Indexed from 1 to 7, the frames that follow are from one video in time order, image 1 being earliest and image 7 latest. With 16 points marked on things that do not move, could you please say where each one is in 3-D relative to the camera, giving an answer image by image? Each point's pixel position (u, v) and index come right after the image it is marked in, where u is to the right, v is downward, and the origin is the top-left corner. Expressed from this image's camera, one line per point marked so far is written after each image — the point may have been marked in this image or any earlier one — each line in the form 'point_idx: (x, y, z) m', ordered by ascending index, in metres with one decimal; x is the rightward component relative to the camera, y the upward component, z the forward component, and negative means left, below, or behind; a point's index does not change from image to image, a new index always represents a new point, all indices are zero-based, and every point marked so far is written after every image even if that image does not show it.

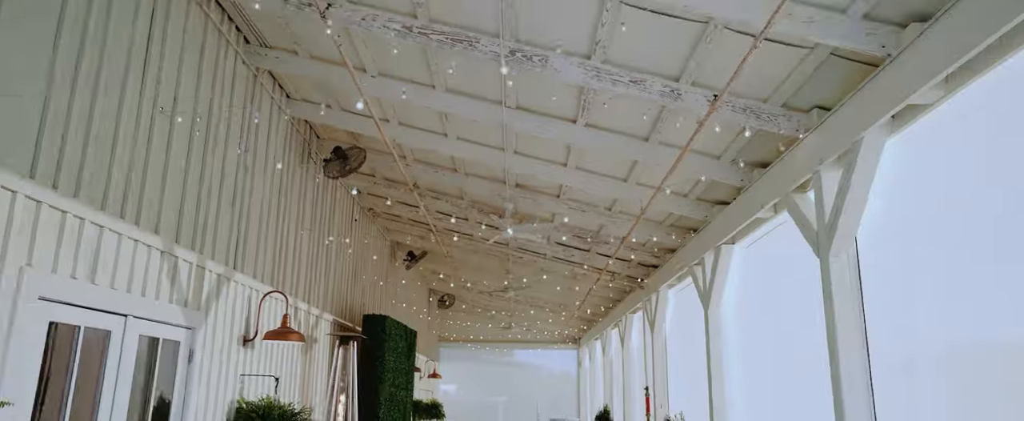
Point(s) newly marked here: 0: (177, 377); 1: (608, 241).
0: (-2.3, -1.1, +4.7) m
1: (+1.2, -0.4, +8.6) m
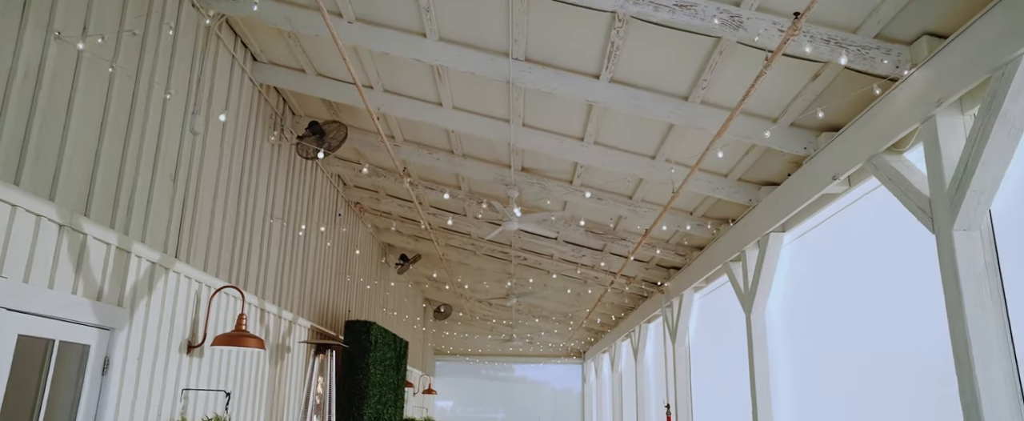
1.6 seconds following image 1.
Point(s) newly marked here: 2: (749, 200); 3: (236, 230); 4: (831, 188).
0: (-2.2, -0.9, +3.6) m
1: (+1.2, -0.3, +7.5) m
2: (+1.9, +0.1, +5.6) m
3: (-2.2, -0.2, +5.5) m
4: (+2.0, +0.1, +4.3) m
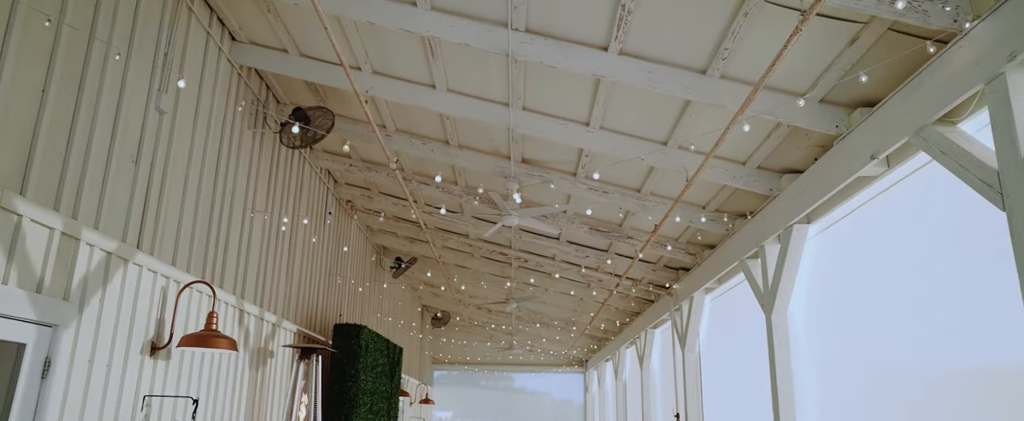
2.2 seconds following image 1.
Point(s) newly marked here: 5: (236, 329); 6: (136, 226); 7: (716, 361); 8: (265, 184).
0: (-2.2, -0.8, +3.2) m
1: (+1.2, -0.2, +7.1) m
2: (+1.9, +0.2, +5.1) m
3: (-2.2, -0.1, +5.1) m
4: (+1.9, +0.2, +3.8) m
5: (-2.2, -0.9, +5.6) m
6: (-2.2, -0.1, +4.1) m
7: (+2.2, -1.6, +7.4) m
8: (-2.1, +0.2, +6.1) m
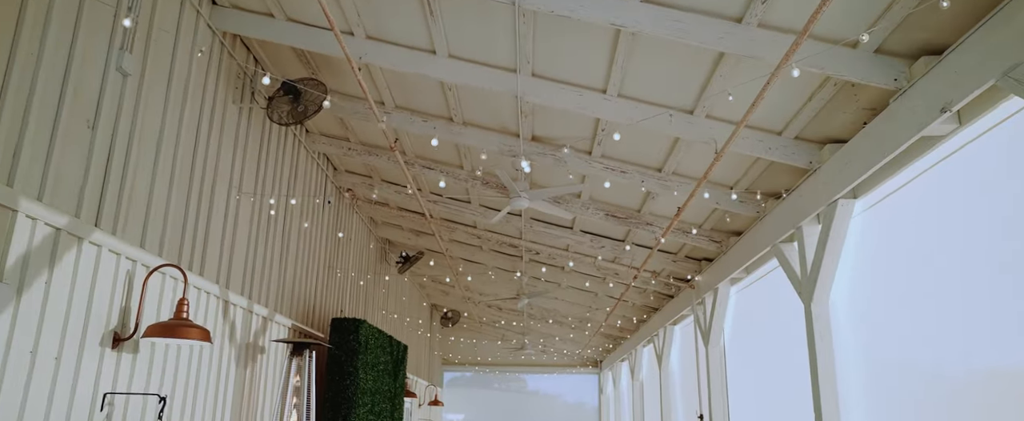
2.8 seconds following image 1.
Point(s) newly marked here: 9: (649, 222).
0: (-2.2, -0.7, +2.7) m
1: (+1.3, -0.1, +6.5) m
2: (+1.9, +0.3, +4.6) m
3: (-2.1, 0.0, +4.6) m
4: (+2.0, +0.4, +3.3) m
5: (-2.1, -0.8, +5.1) m
6: (-2.1, +0.1, +3.6) m
7: (+2.3, -1.4, +6.9) m
8: (-2.1, +0.4, +5.6) m
9: (+1.3, -0.1, +6.5) m
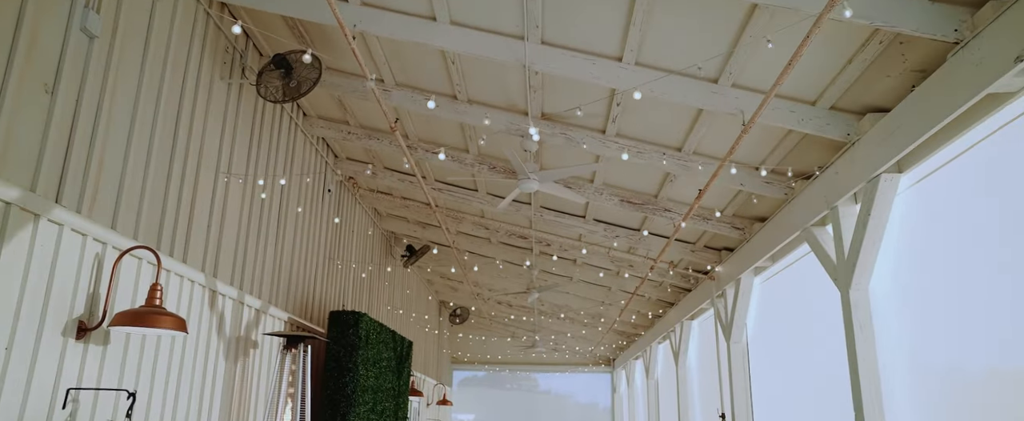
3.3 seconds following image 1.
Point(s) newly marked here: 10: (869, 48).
0: (-2.2, -0.6, +2.3) m
1: (+1.4, 0.0, +6.1) m
2: (+2.0, +0.4, +4.1) m
3: (-2.1, +0.2, +4.2) m
4: (+2.0, +0.5, +2.9) m
5: (-2.1, -0.7, +4.7) m
6: (-2.1, +0.2, +3.2) m
7: (+2.4, -1.3, +6.5) m
8: (-2.0, +0.5, +5.2) m
9: (+1.4, 0.0, +6.1) m
10: (+1.8, +0.8, +3.5) m
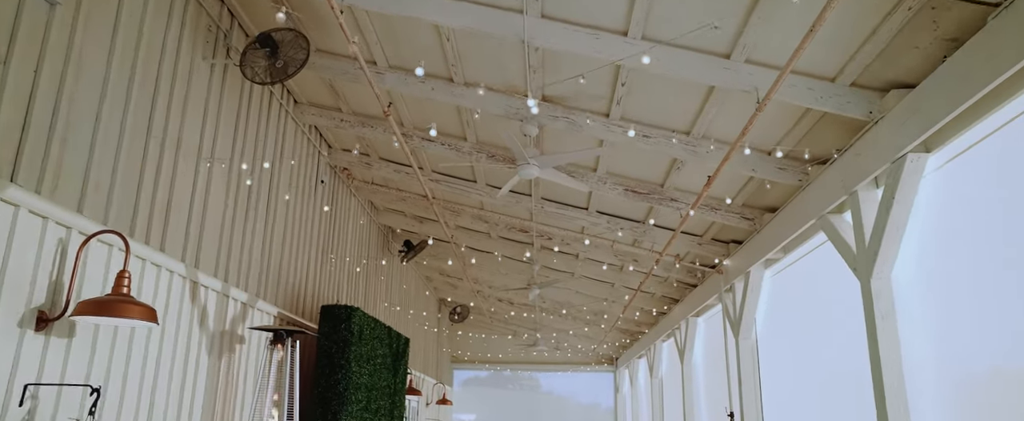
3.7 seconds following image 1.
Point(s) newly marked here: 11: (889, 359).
0: (-2.2, -0.5, +2.1) m
1: (+1.4, +0.1, +5.9) m
2: (+2.0, +0.5, +3.9) m
3: (-2.1, +0.2, +4.0) m
4: (+2.0, +0.6, +2.6) m
5: (-2.1, -0.6, +4.4) m
6: (-2.1, +0.3, +3.0) m
7: (+2.4, -1.2, +6.2) m
8: (-2.0, +0.6, +5.0) m
9: (+1.3, +0.1, +5.9) m
10: (+1.8, +0.9, +3.2) m
11: (+2.1, -0.8, +3.8) m
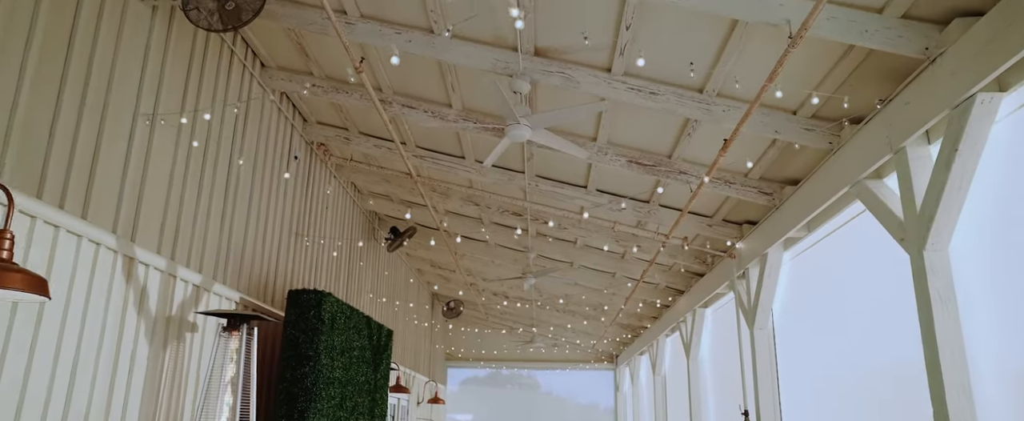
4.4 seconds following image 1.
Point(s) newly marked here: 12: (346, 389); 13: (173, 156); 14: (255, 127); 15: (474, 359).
0: (-2.3, -0.3, +1.4) m
1: (+1.3, +0.3, +5.2) m
2: (+1.9, +0.7, +3.2) m
3: (-2.2, +0.4, +3.3) m
4: (+1.9, +0.8, +2.0) m
5: (-2.1, -0.4, +3.8) m
6: (-2.2, +0.5, +2.3) m
7: (+2.3, -1.0, +5.5) m
8: (-2.1, +0.8, +4.3) m
9: (+1.3, +0.3, +5.2) m
10: (+1.7, +1.1, +2.6) m
11: (+2.0, -0.6, +3.2) m
12: (-1.4, -1.5, +5.8) m
13: (-2.1, +0.3, +4.3) m
14: (-2.0, +0.7, +5.5) m
15: (-0.8, -3.3, +15.6) m
